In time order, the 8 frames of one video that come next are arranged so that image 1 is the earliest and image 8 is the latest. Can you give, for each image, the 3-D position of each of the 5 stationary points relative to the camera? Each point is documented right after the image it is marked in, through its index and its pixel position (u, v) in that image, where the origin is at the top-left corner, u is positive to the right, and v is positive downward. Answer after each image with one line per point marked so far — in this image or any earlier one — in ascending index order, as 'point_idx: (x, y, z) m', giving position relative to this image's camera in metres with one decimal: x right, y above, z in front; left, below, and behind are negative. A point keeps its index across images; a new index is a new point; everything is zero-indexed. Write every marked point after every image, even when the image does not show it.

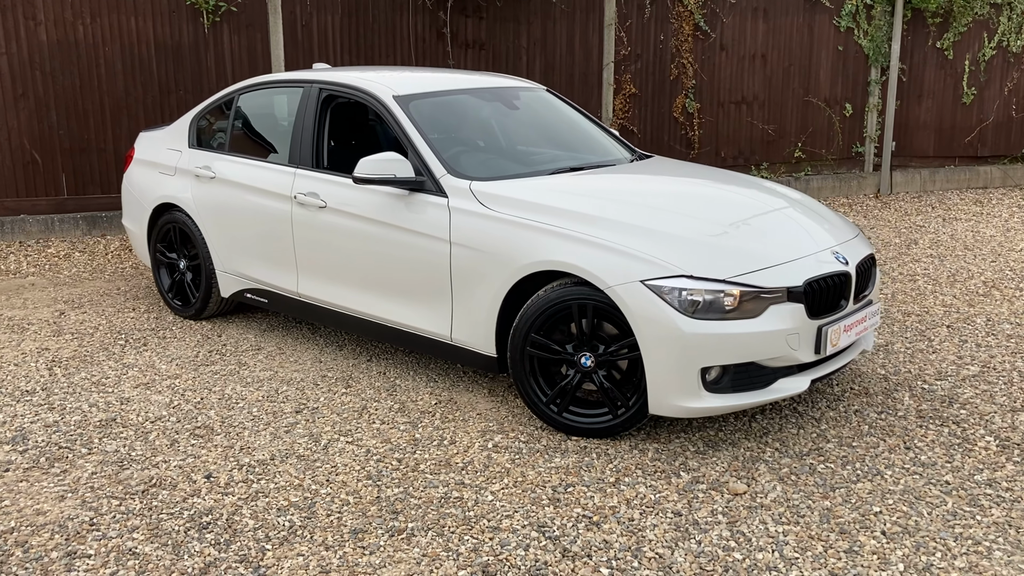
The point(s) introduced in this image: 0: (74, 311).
0: (-2.5, -0.1, +5.5) m
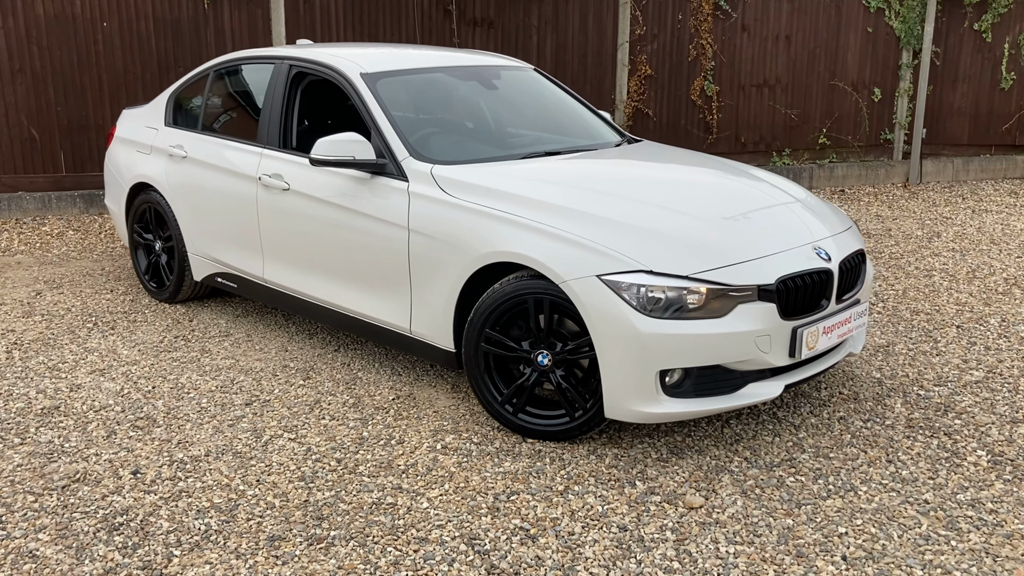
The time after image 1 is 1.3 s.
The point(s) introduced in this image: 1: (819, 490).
0: (-2.6, 0.0, +5.4) m
1: (+1.0, -0.7, +3.1) m
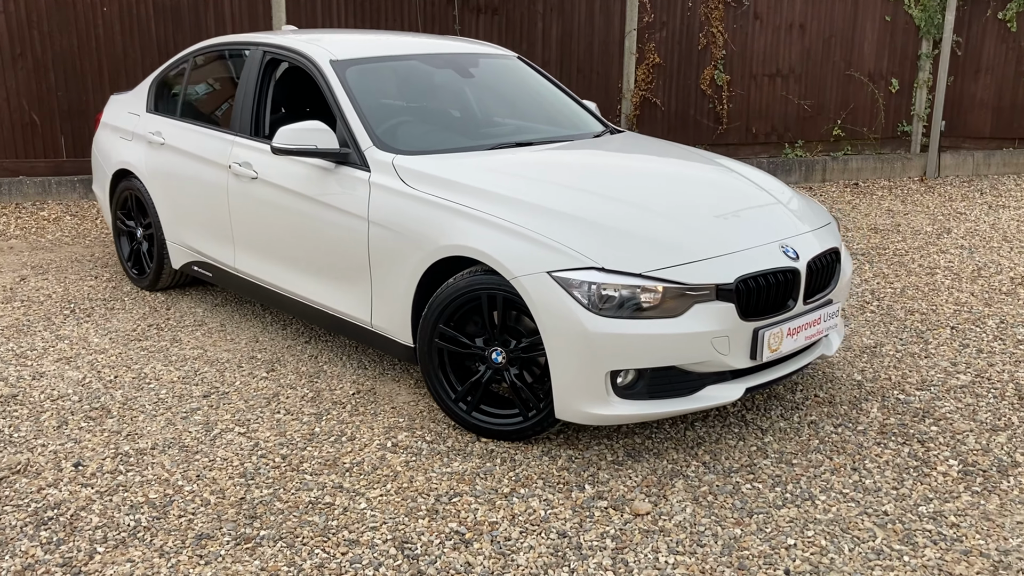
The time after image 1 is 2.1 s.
0: (-2.7, +0.1, +5.4) m
1: (+0.8, -0.7, +3.0) m
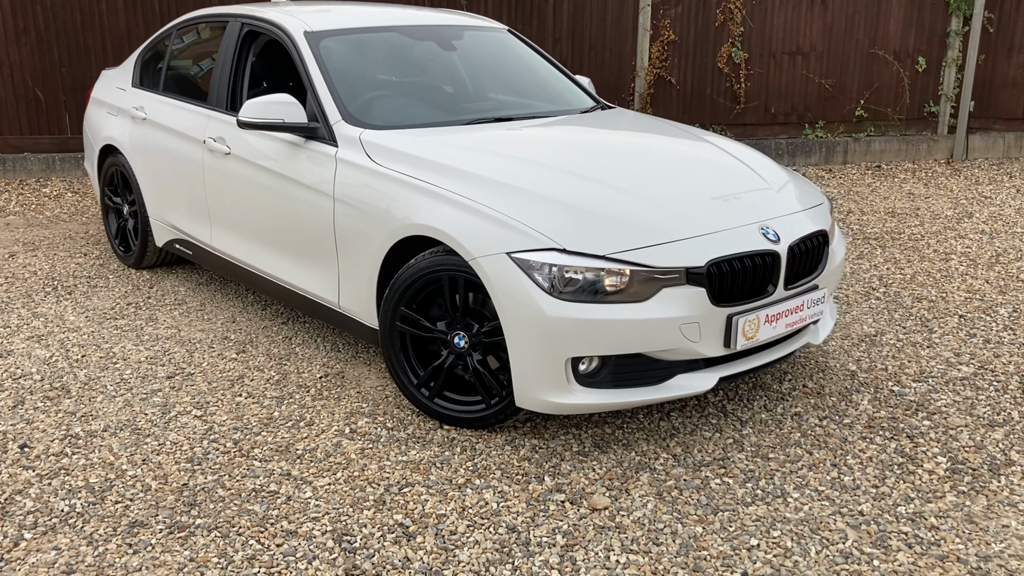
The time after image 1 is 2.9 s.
0: (-2.7, +0.2, +5.4) m
1: (+0.7, -0.6, +2.8) m
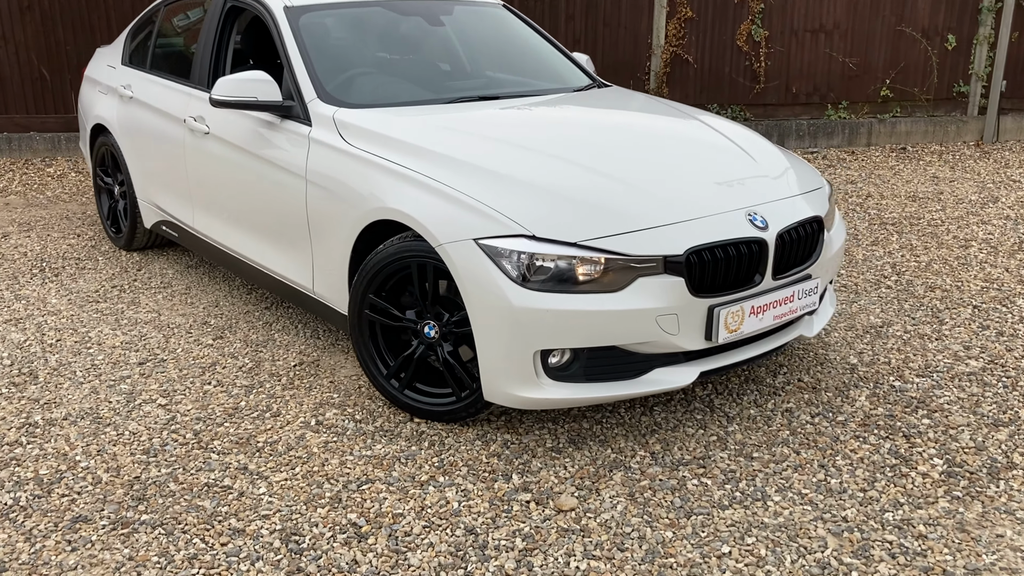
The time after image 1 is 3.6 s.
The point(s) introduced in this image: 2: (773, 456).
0: (-2.7, +0.3, +5.3) m
1: (+0.6, -0.6, +2.7) m
2: (+0.8, -0.5, +2.9) m
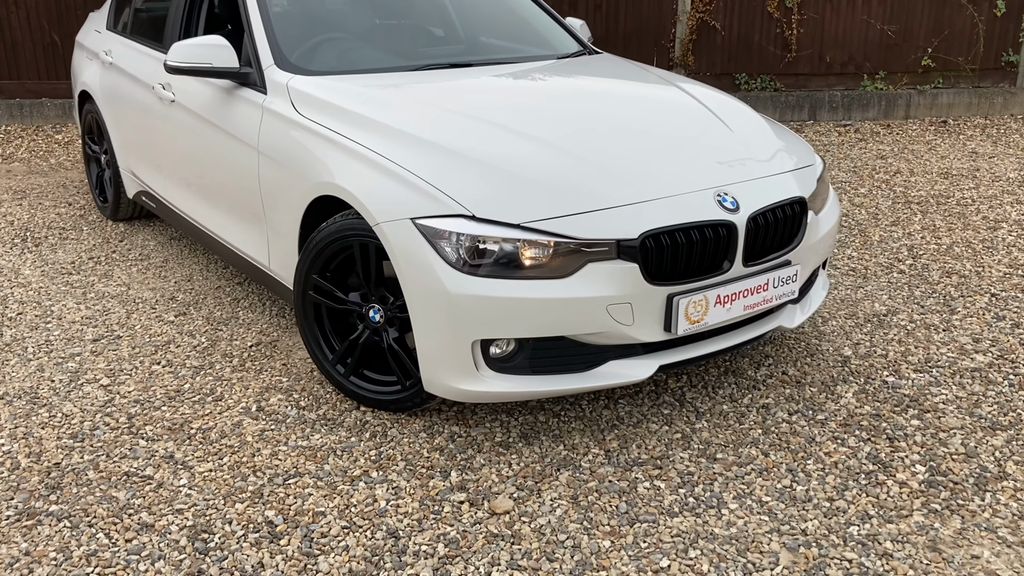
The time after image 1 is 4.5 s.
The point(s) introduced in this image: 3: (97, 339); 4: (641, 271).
0: (-2.7, +0.5, +5.2) m
1: (+0.4, -0.6, +2.5) m
2: (+0.6, -0.5, +2.7) m
3: (-1.5, -0.2, +3.4) m
4: (+0.3, 0.0, +2.5) m
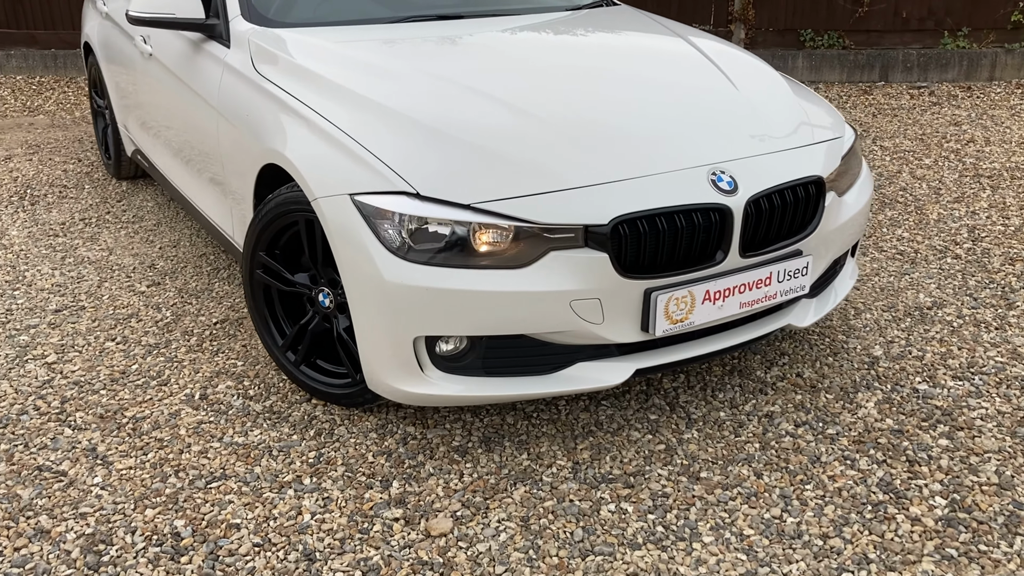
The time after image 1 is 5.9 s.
0: (-2.6, +0.7, +5.1) m
1: (+0.3, -0.5, +2.1) m
2: (+0.5, -0.5, +2.3) m
3: (-1.5, -0.1, +3.2) m
4: (+0.2, +0.1, +2.2) m
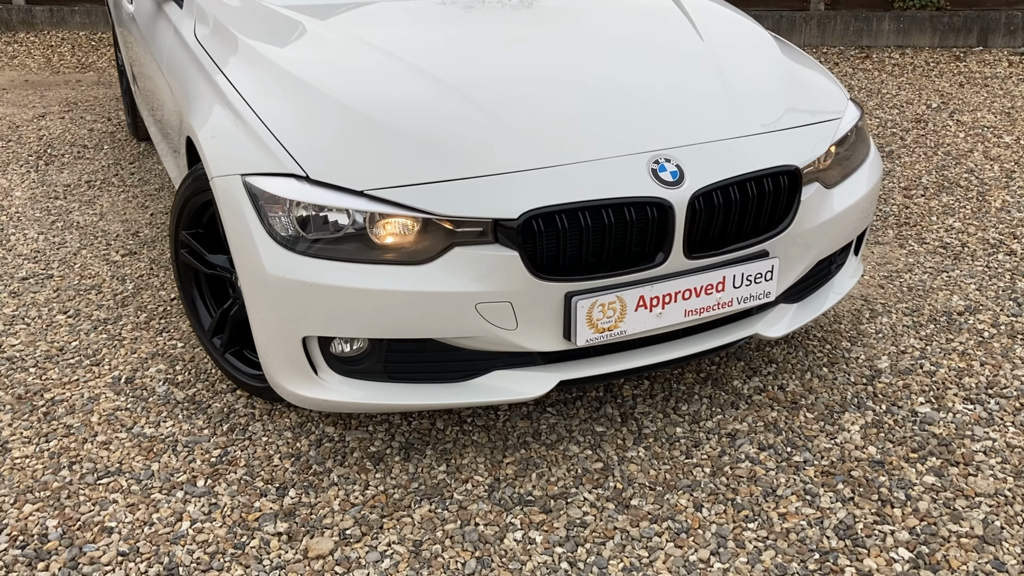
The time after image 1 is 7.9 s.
0: (-2.4, +0.9, +5.1) m
1: (+0.1, -0.6, +1.9) m
2: (+0.3, -0.5, +2.1) m
3: (-1.6, 0.0, +3.1) m
4: (0.0, +0.1, +1.9) m
